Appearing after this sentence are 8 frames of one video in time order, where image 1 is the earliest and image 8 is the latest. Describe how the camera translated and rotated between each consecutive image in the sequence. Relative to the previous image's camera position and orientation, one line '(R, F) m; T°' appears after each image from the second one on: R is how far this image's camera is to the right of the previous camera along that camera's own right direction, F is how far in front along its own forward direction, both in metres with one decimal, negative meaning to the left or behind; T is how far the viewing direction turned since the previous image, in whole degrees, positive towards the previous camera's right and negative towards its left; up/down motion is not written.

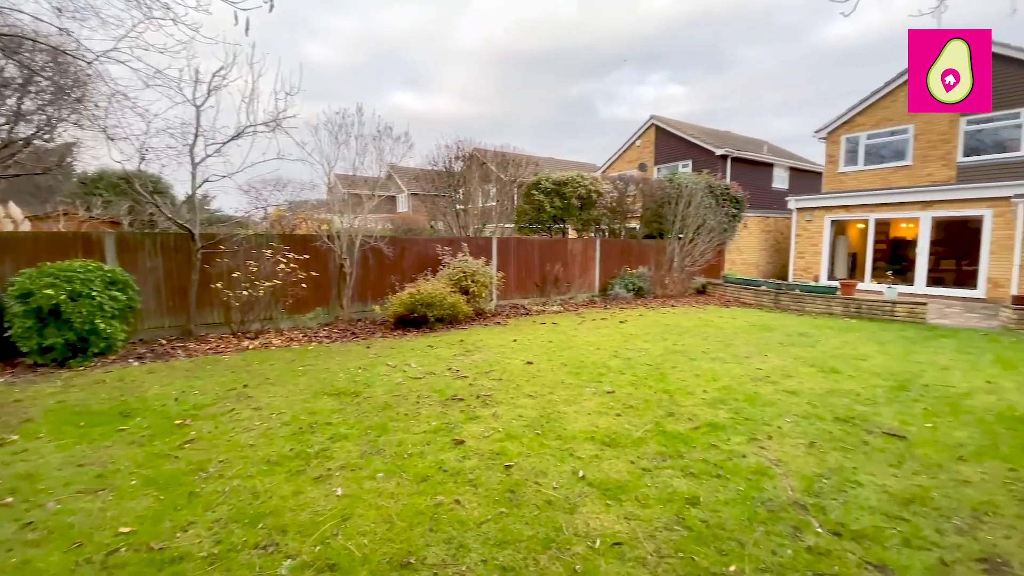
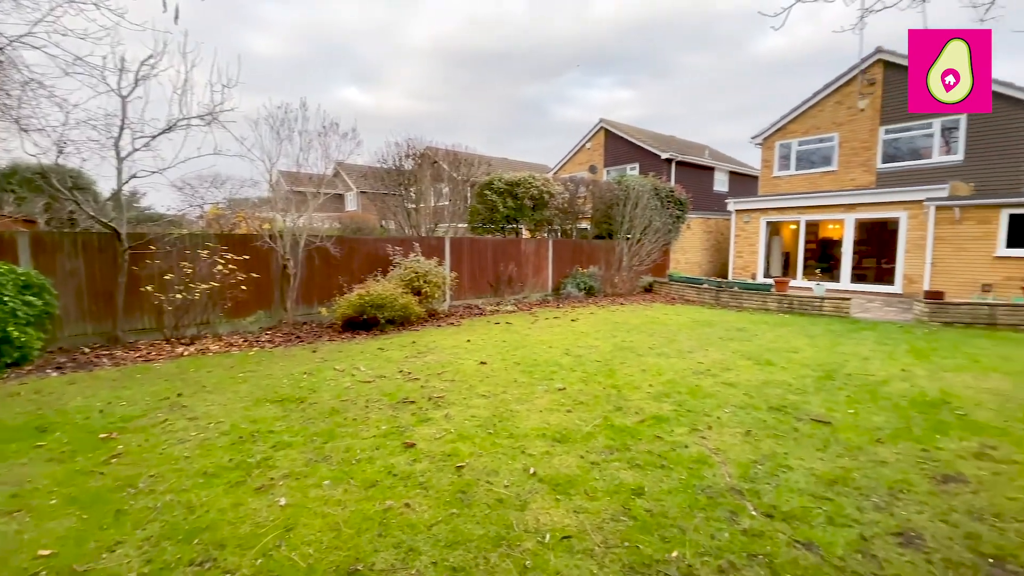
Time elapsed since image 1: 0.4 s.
(0.0, 0.0) m; +6°
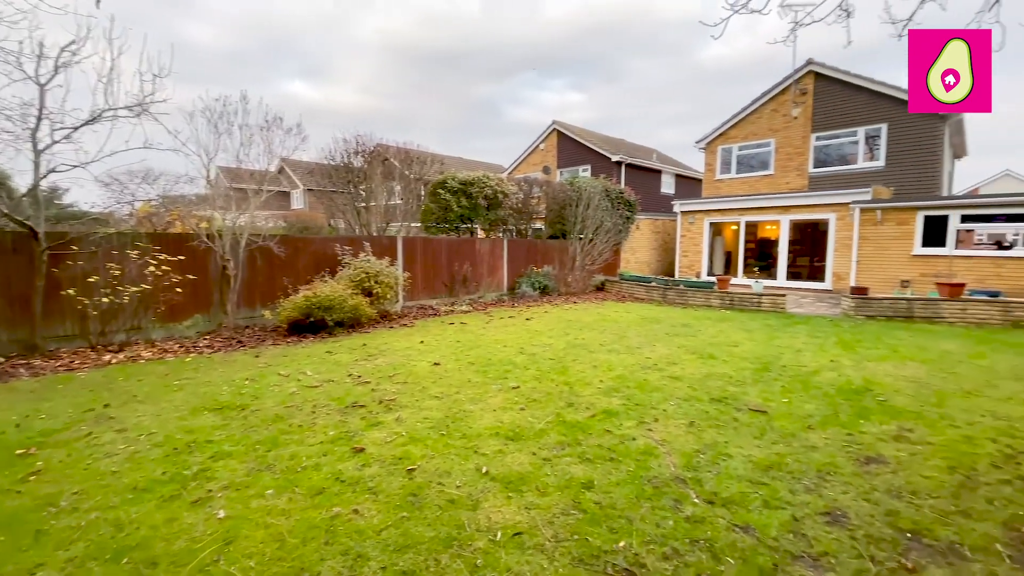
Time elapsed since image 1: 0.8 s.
(0.0, 0.0) m; +5°
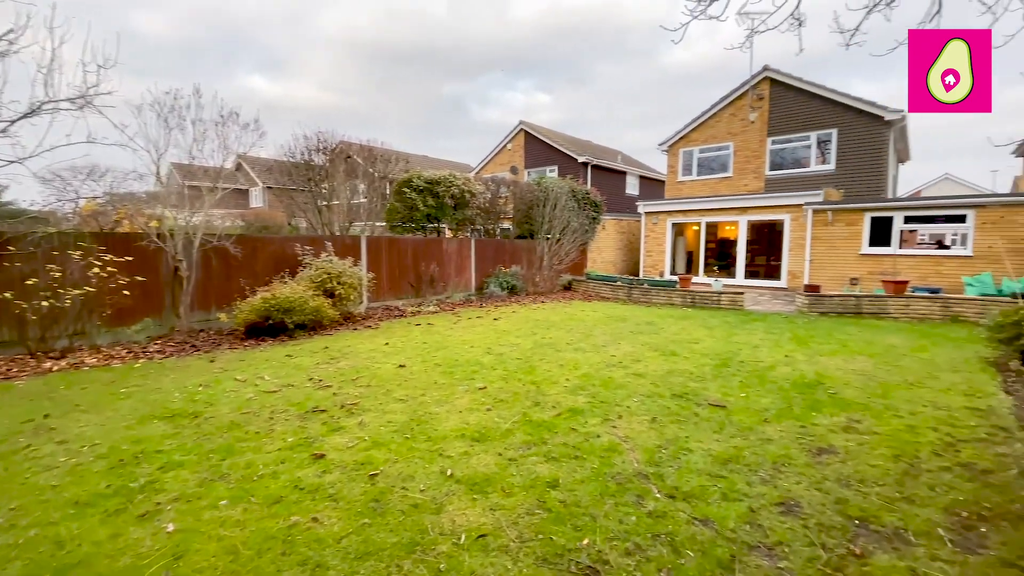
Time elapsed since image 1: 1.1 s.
(0.0, 0.0) m; +4°
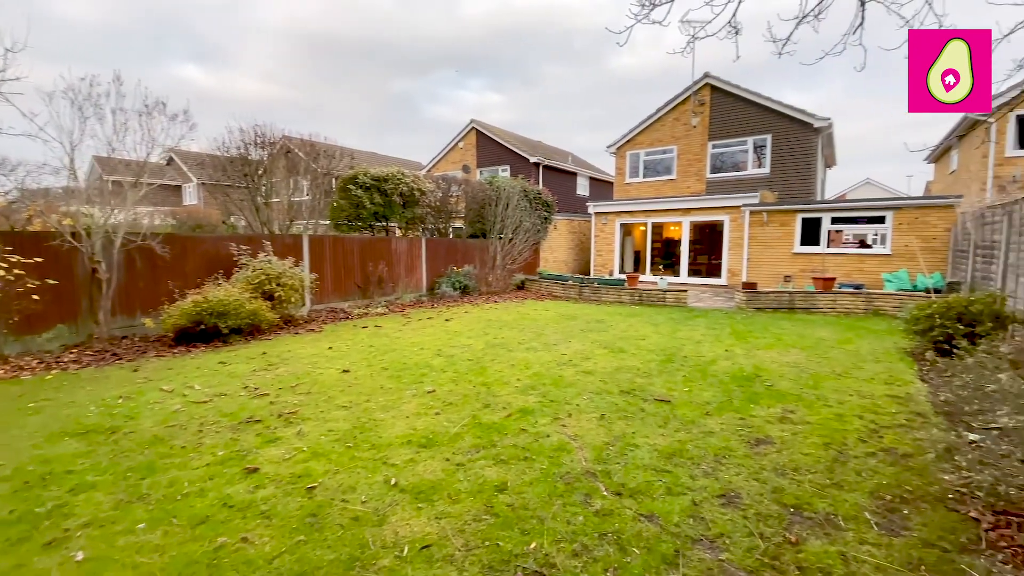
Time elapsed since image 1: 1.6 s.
(+0.1, +0.1) m; +6°
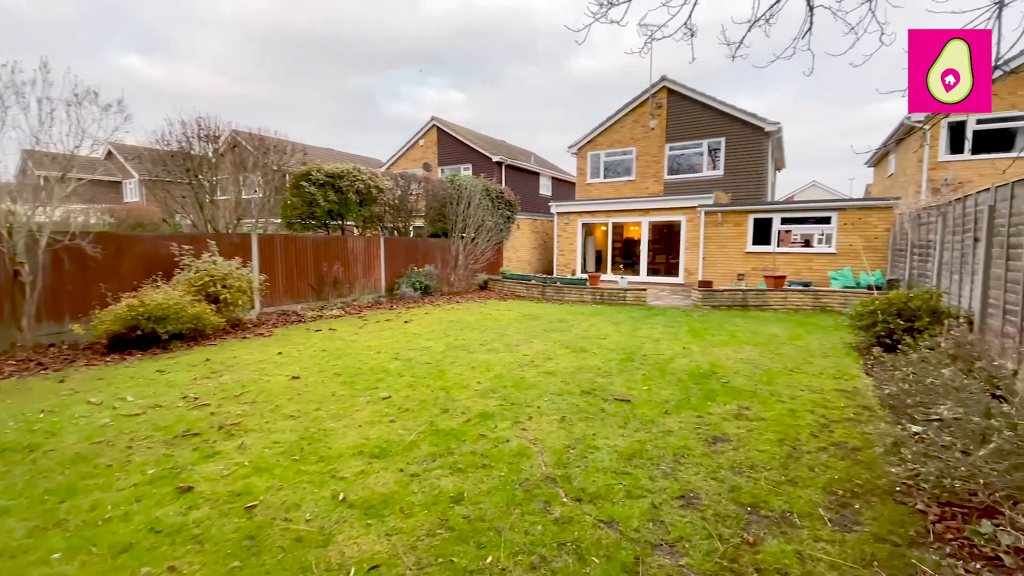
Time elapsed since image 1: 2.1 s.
(+0.1, +0.1) m; +4°
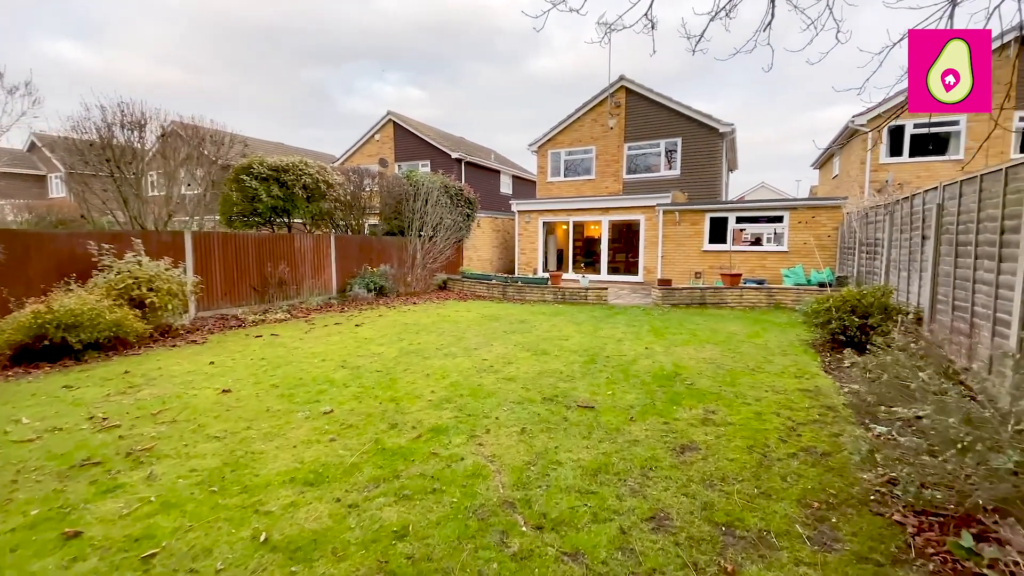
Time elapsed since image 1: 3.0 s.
(+0.1, +0.3) m; +5°
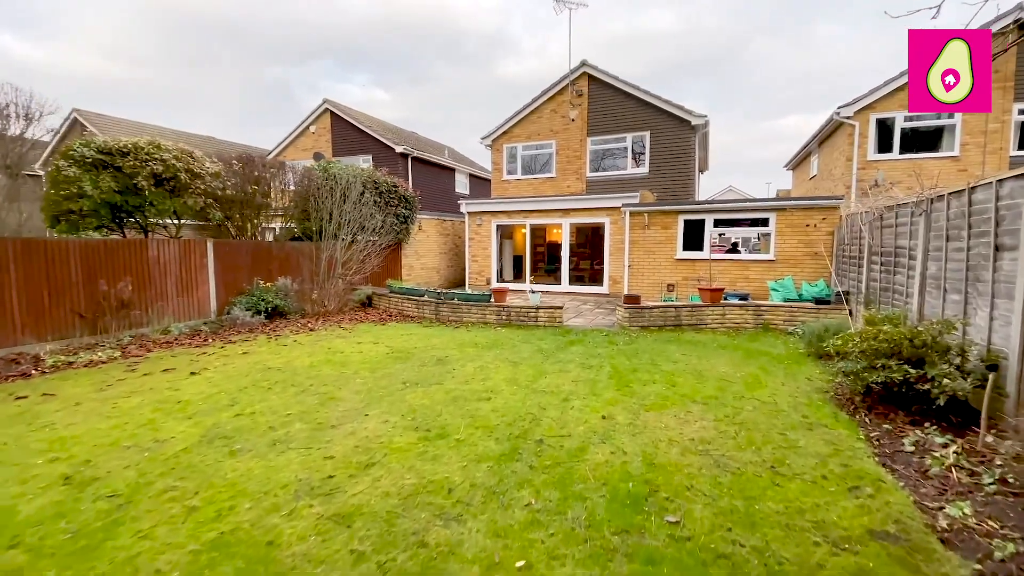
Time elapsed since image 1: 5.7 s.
(+0.7, +2.1) m; +3°
